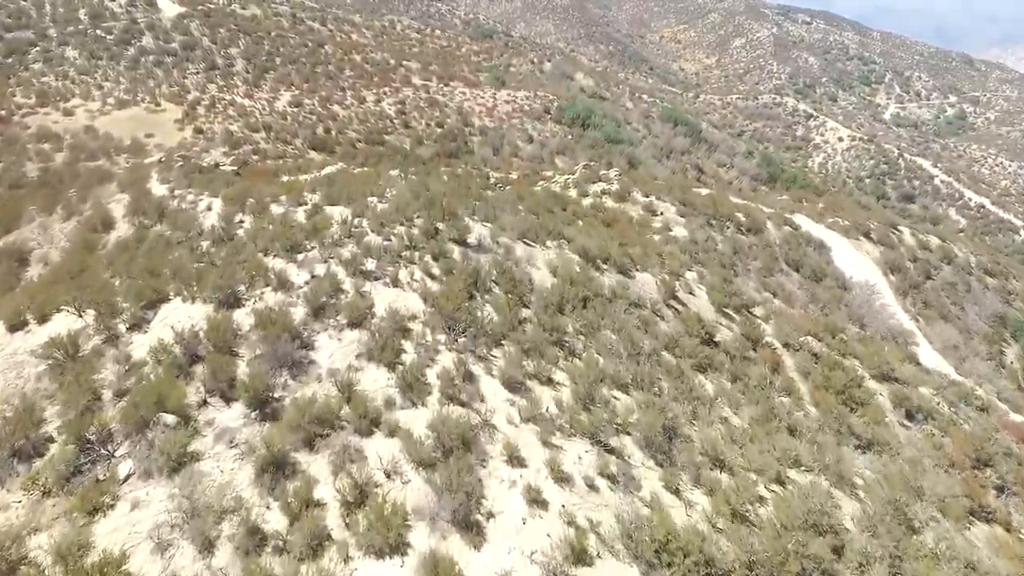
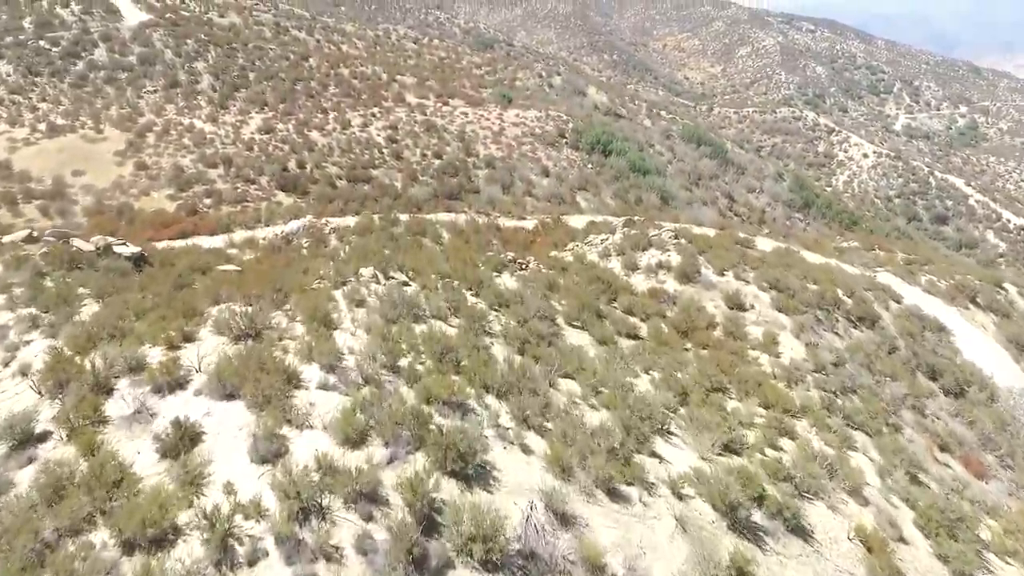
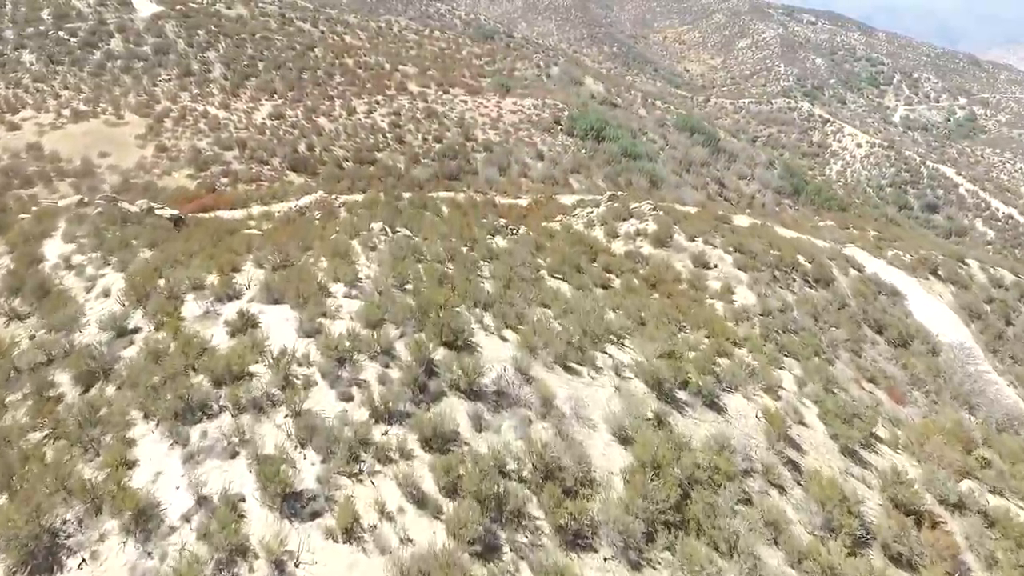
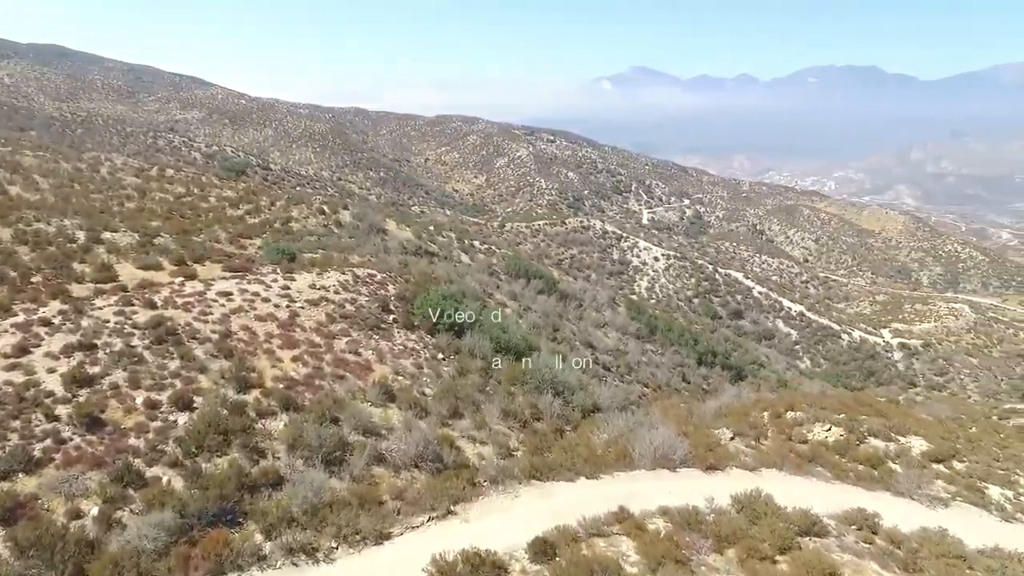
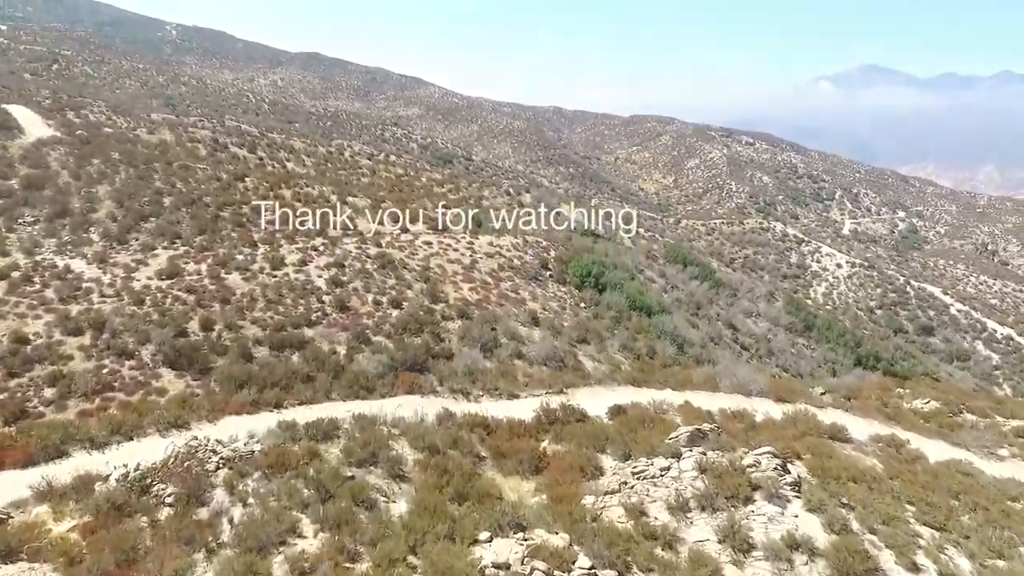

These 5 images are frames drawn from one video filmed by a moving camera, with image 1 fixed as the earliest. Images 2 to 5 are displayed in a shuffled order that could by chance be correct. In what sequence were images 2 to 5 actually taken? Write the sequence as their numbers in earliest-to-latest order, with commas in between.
3, 2, 5, 4
